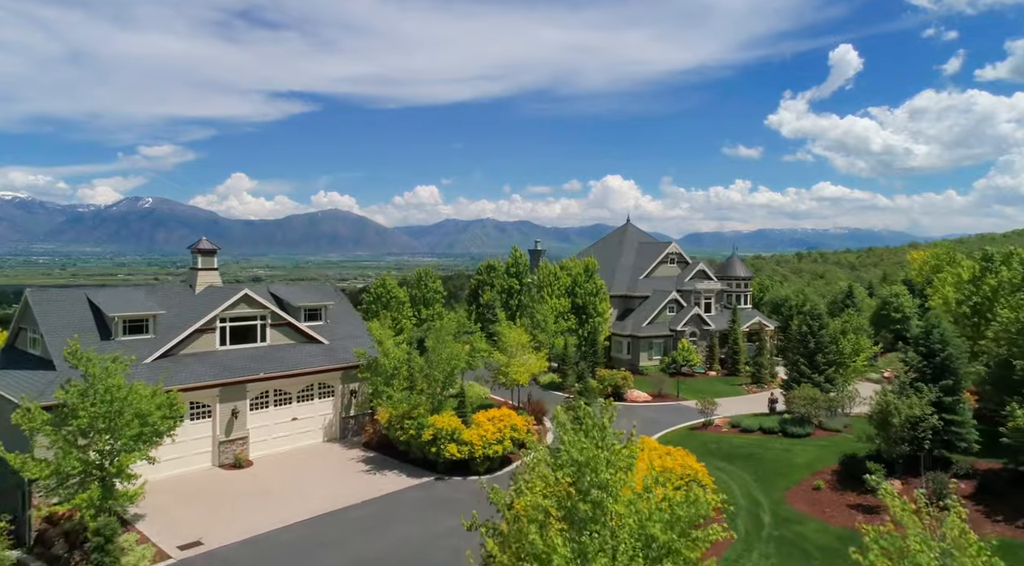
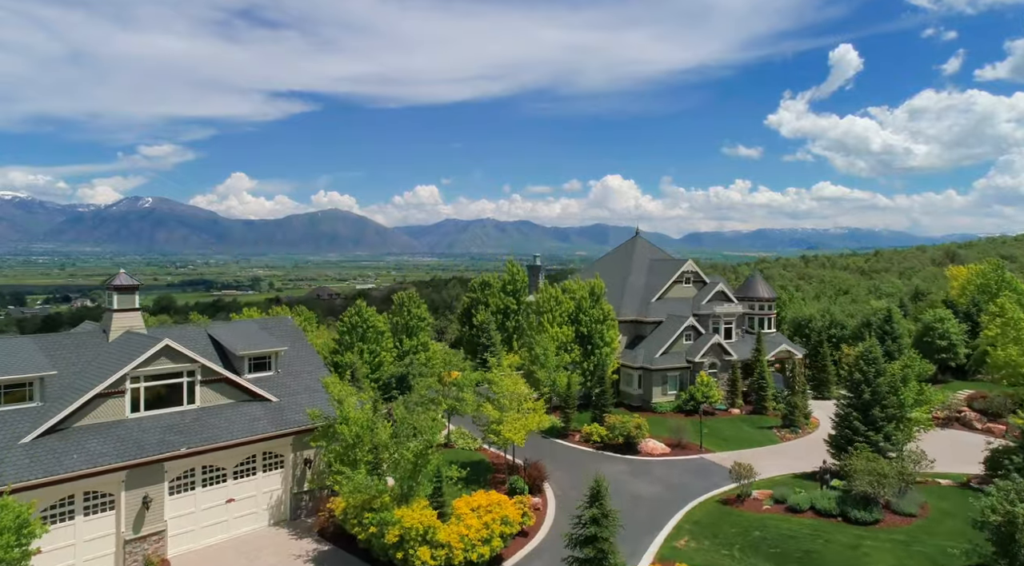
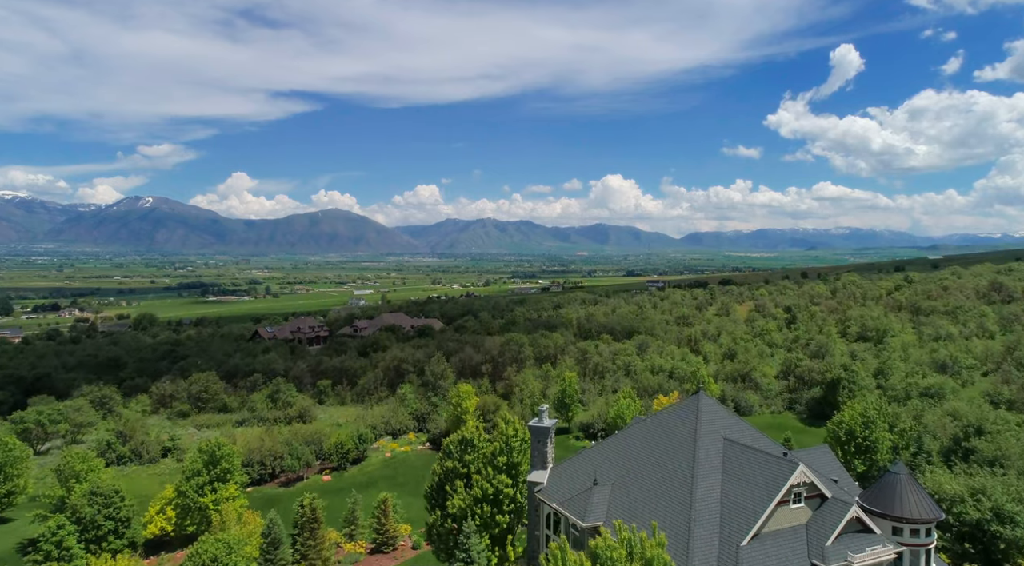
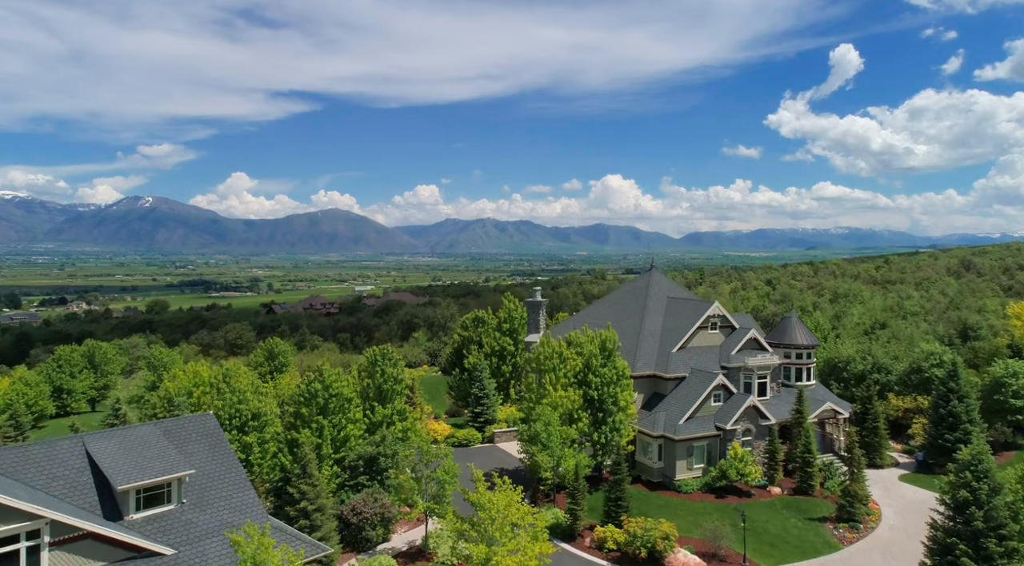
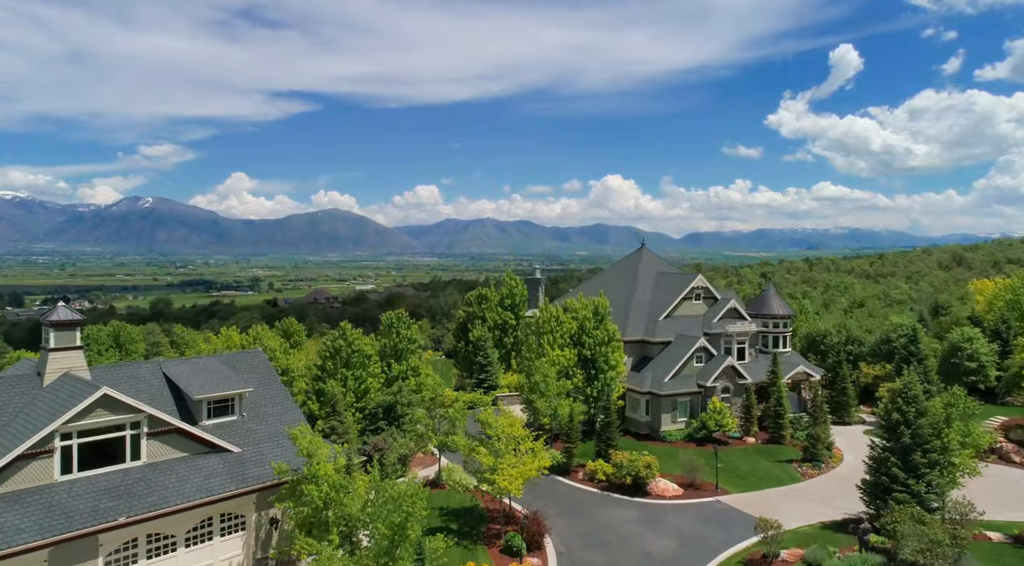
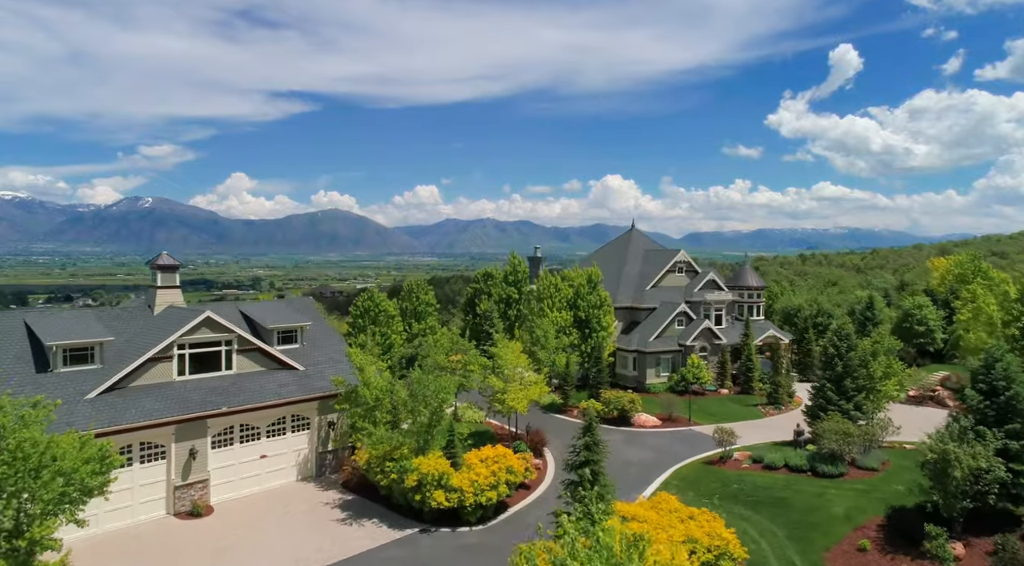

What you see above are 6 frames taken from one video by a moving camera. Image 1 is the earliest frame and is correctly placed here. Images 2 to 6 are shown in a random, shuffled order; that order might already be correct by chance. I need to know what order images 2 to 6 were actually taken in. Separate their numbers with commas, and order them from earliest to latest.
6, 2, 5, 4, 3
